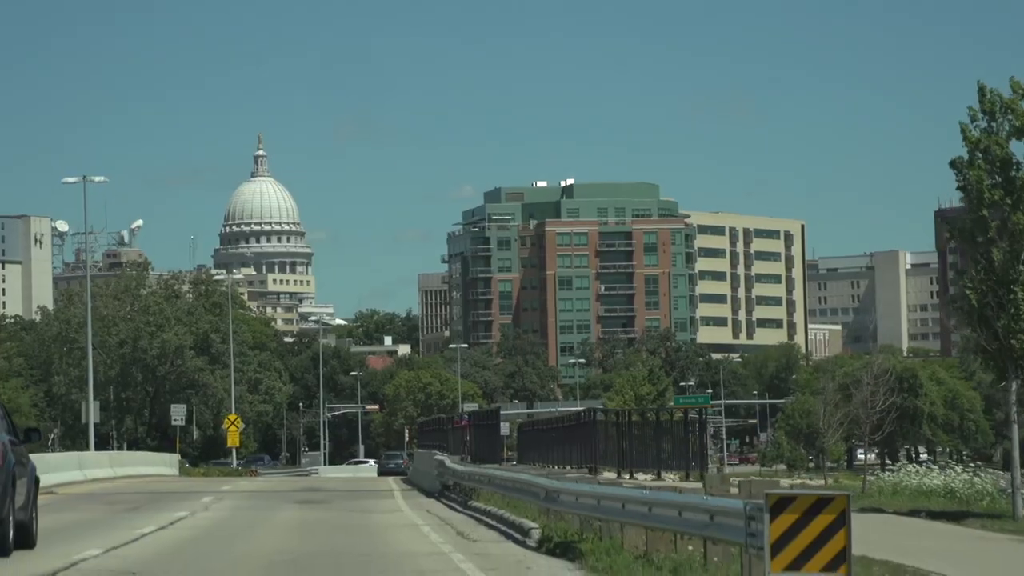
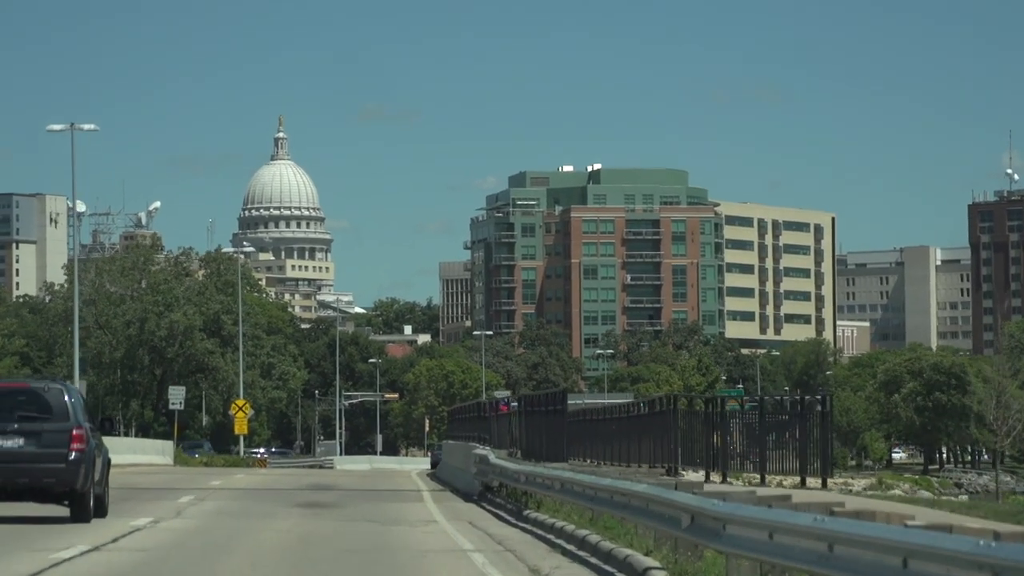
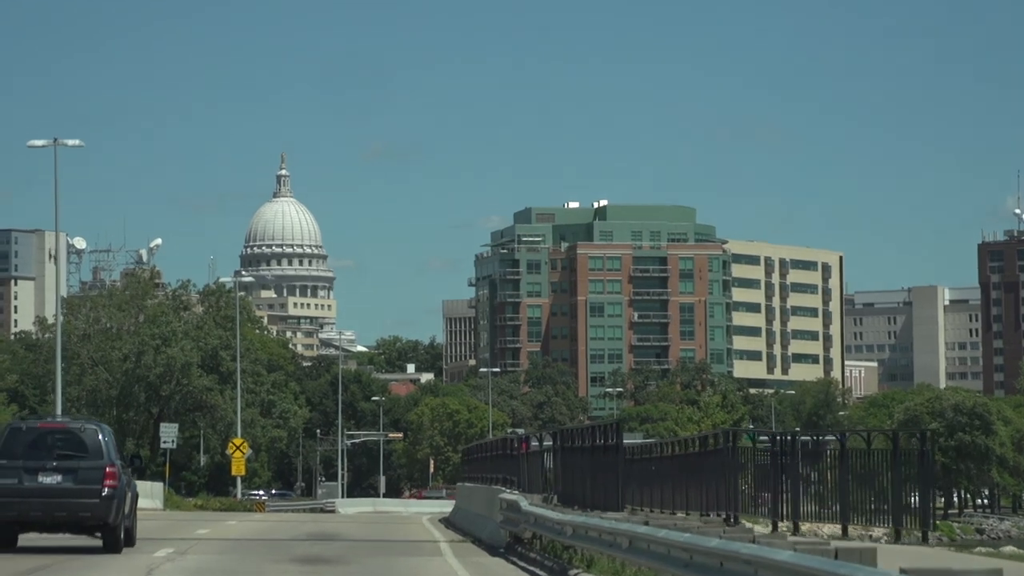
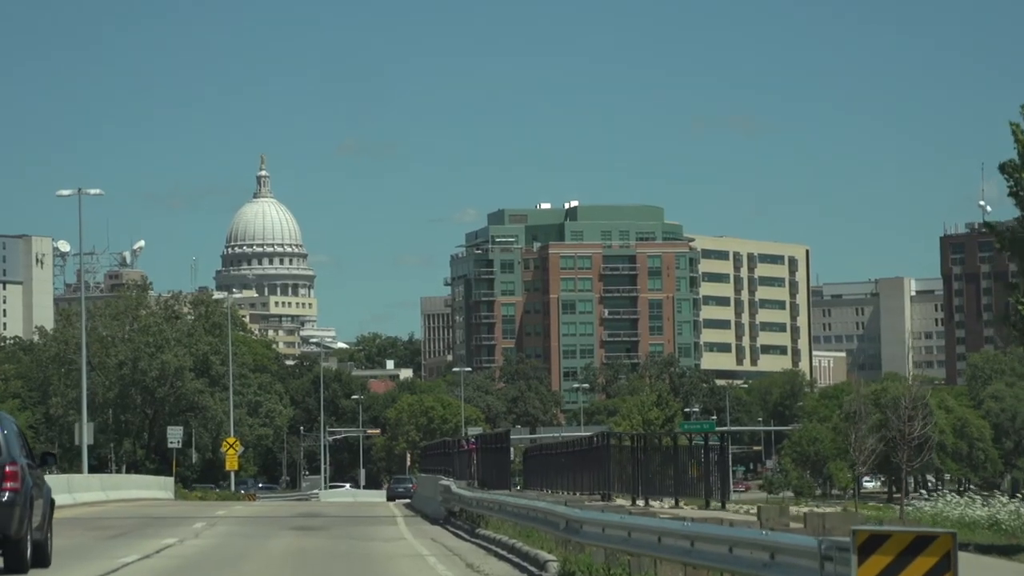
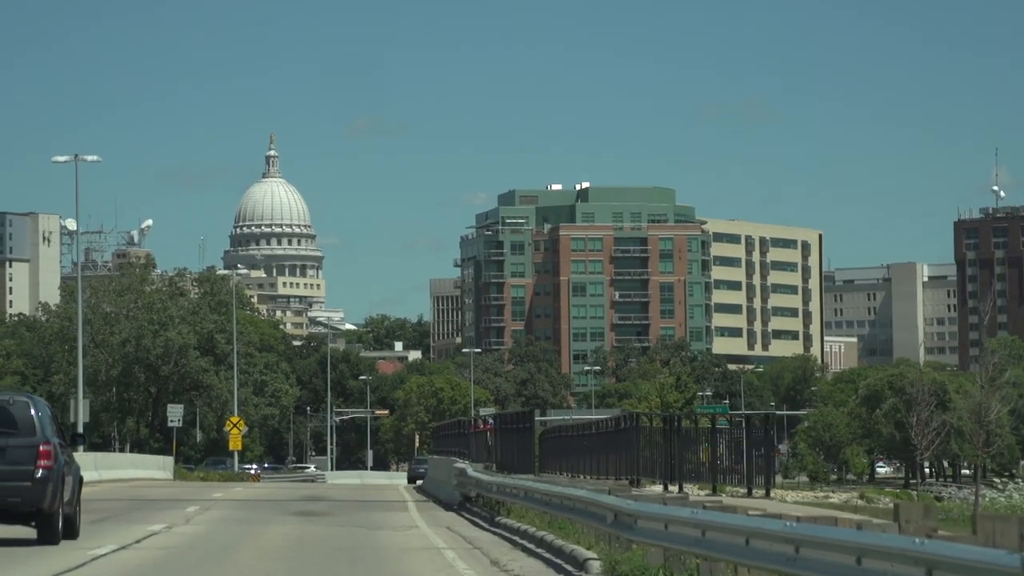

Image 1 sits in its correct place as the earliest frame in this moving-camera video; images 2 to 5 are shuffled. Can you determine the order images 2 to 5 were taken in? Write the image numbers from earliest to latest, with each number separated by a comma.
4, 5, 2, 3
